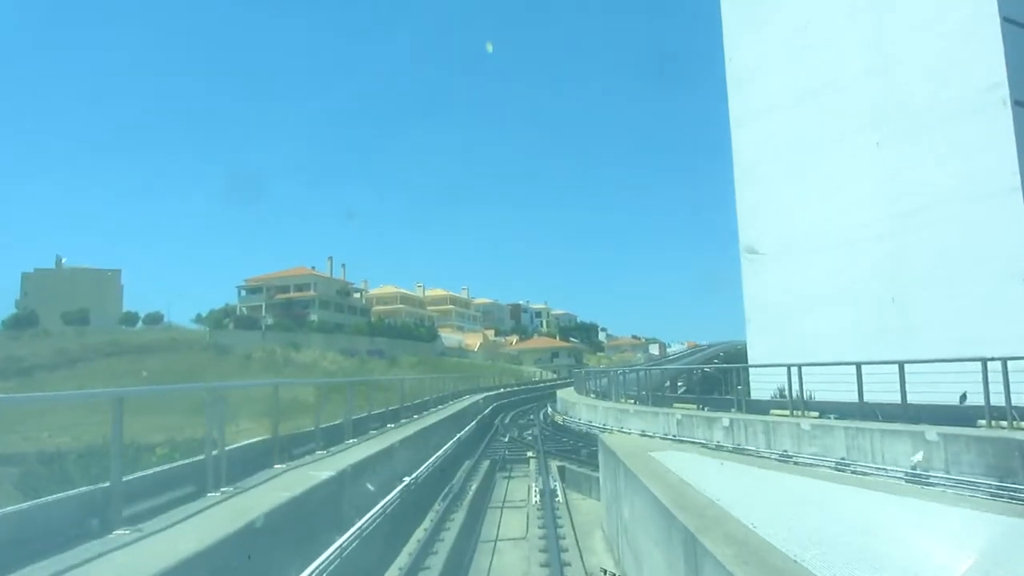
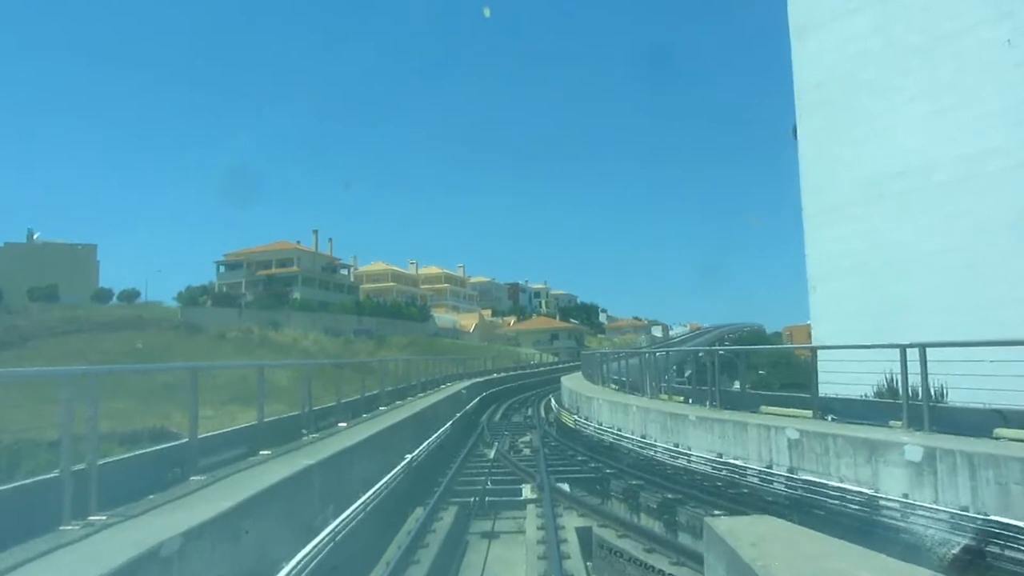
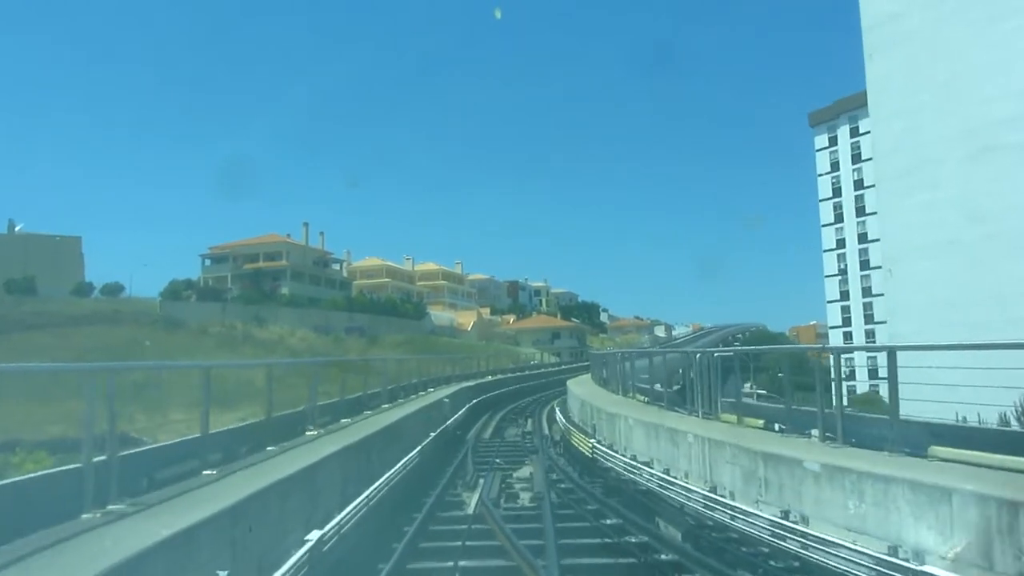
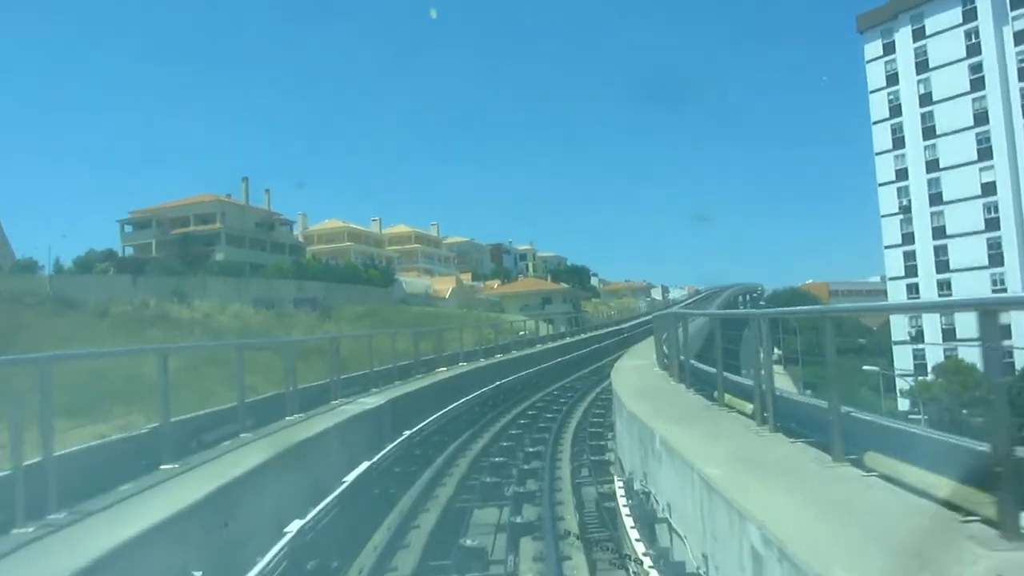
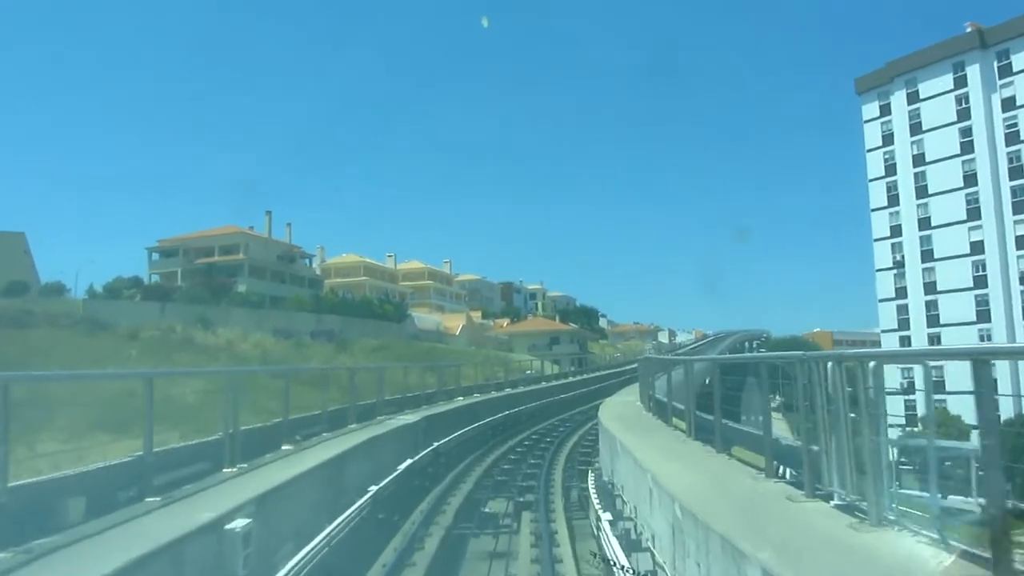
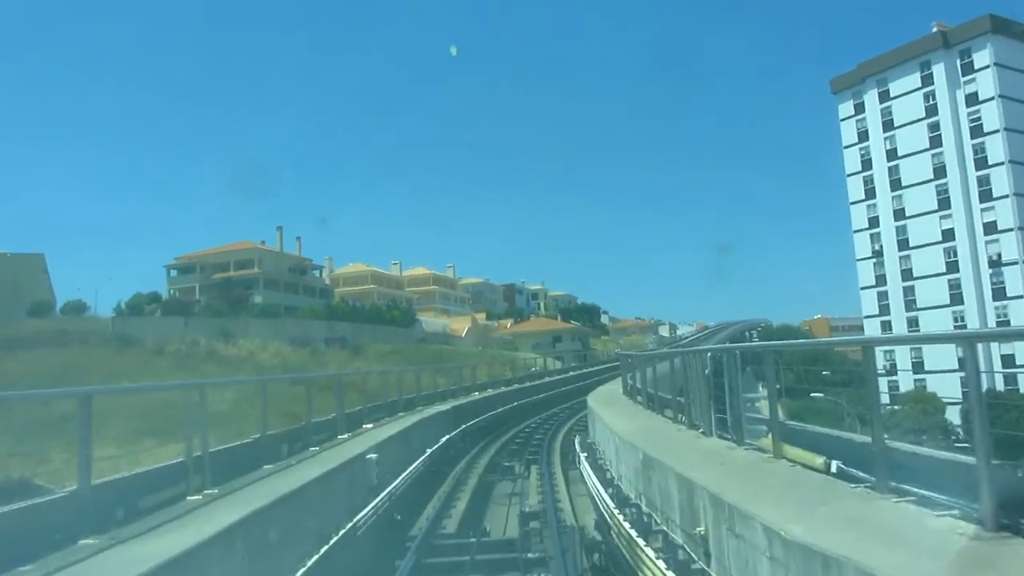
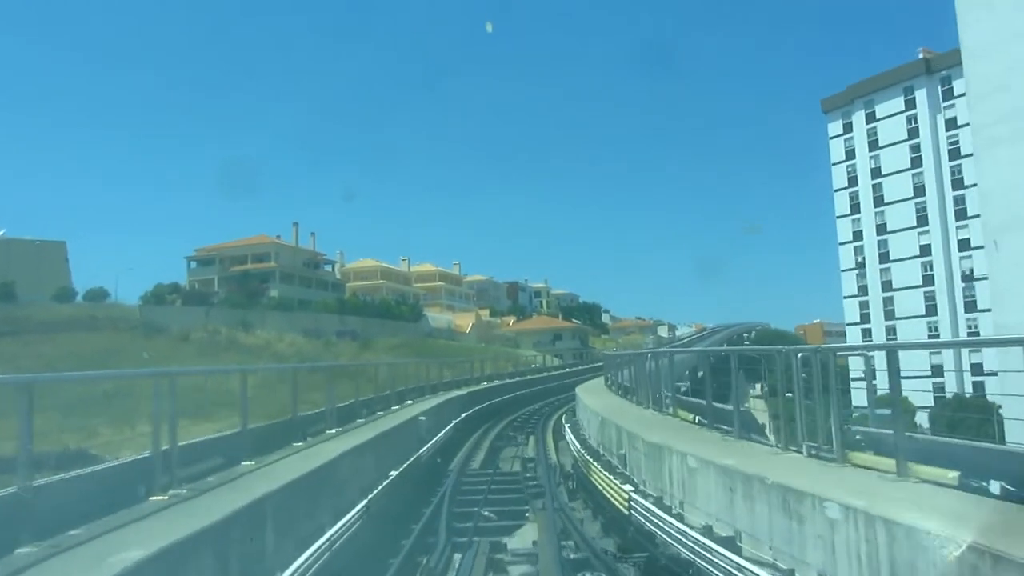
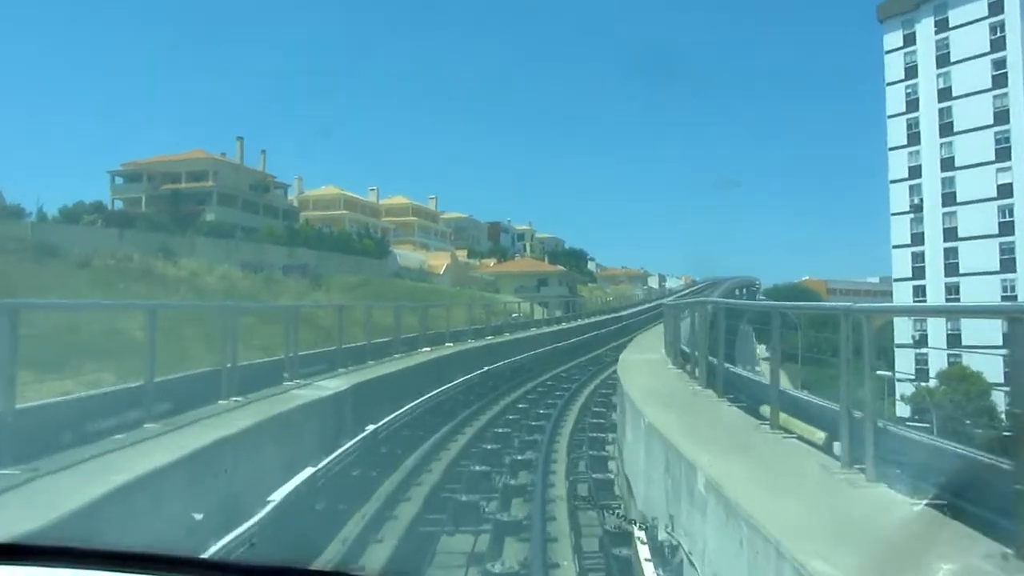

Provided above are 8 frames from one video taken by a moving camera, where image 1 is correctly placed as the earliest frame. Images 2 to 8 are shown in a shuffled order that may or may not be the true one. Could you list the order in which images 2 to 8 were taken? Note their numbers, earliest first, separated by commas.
2, 3, 7, 6, 5, 4, 8
